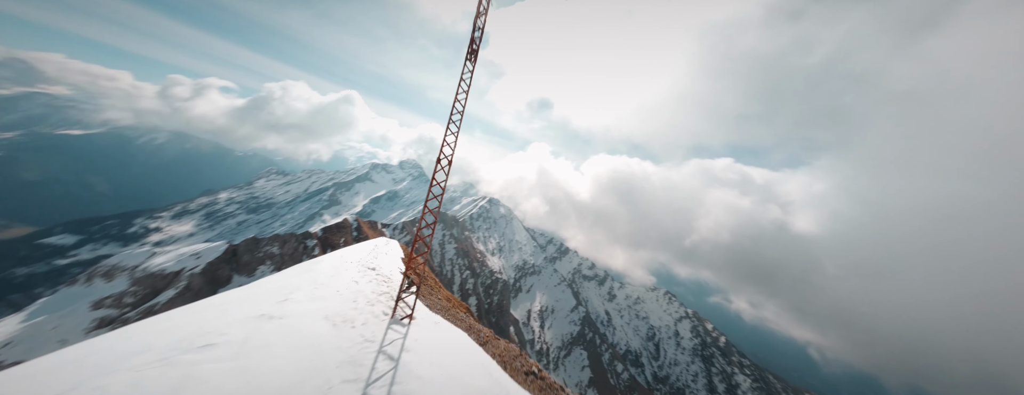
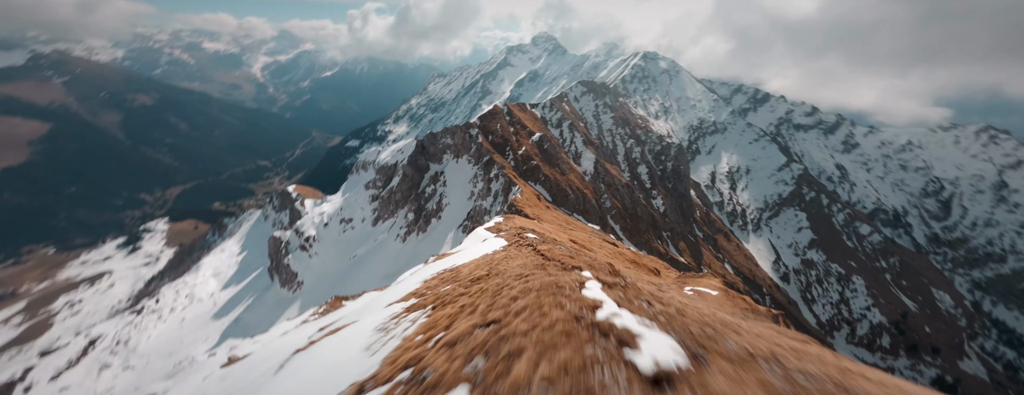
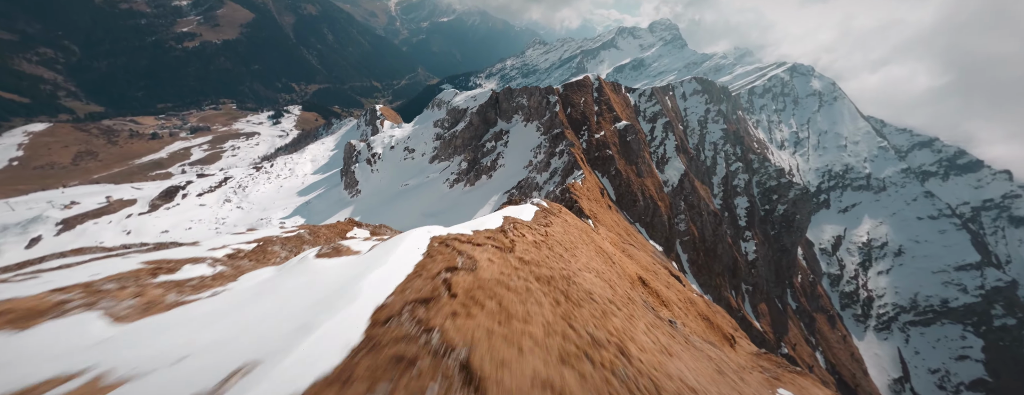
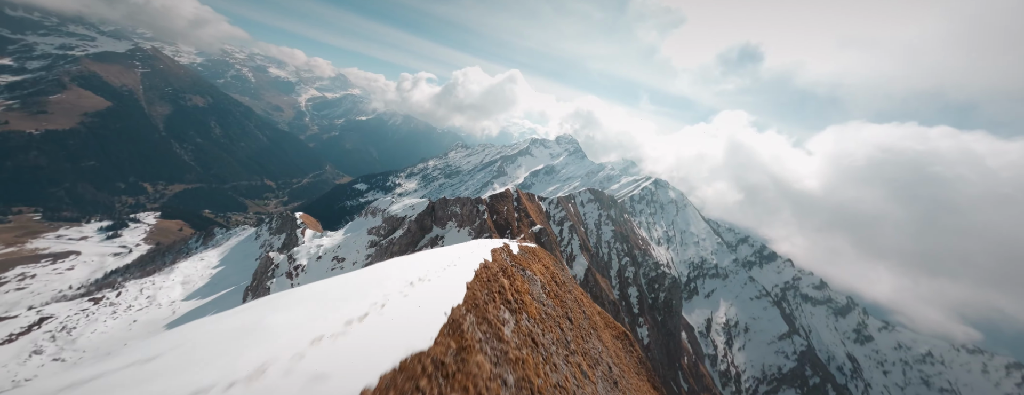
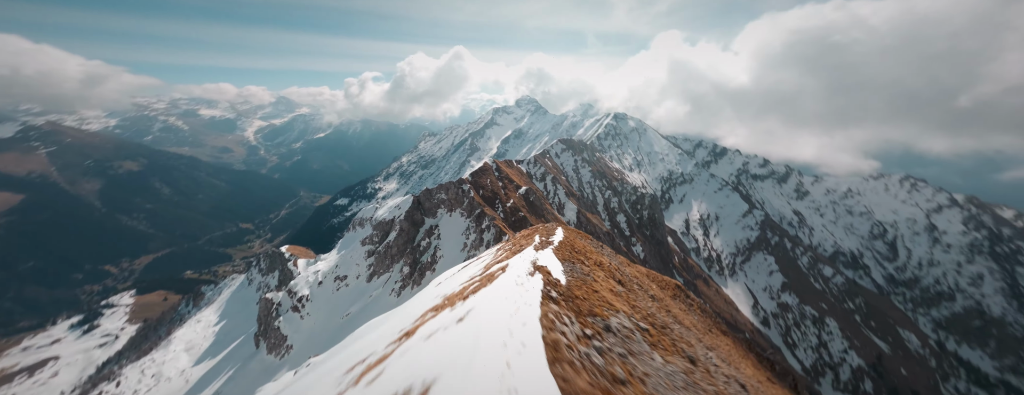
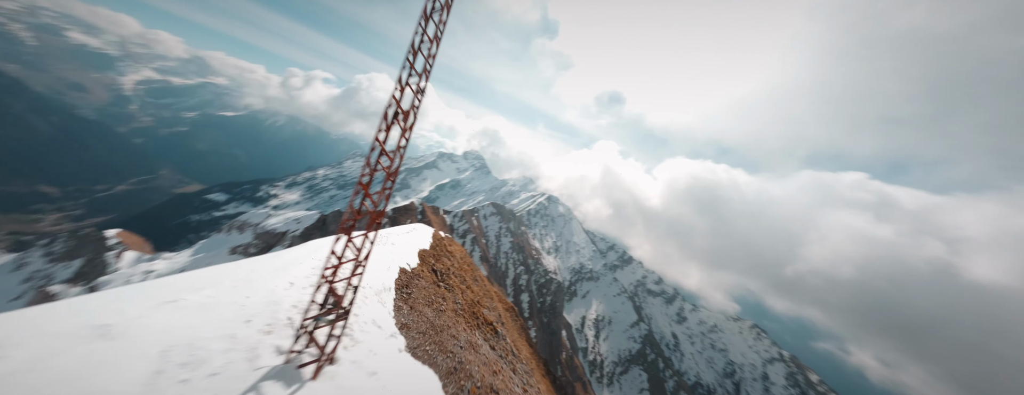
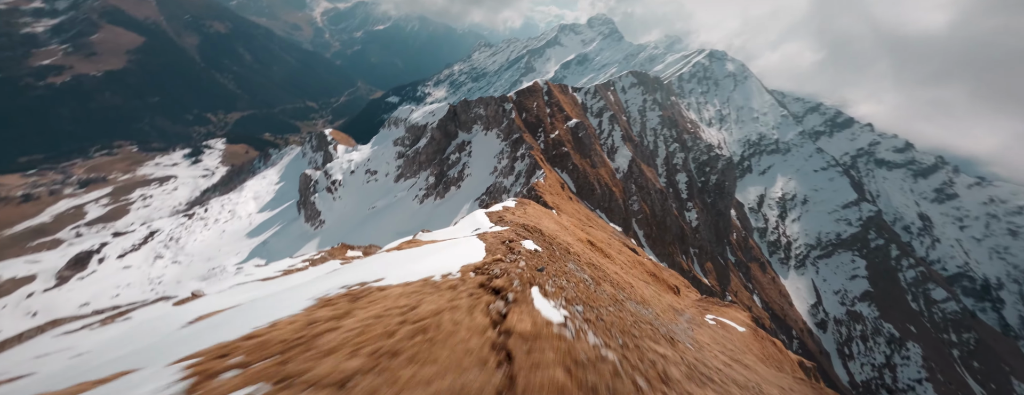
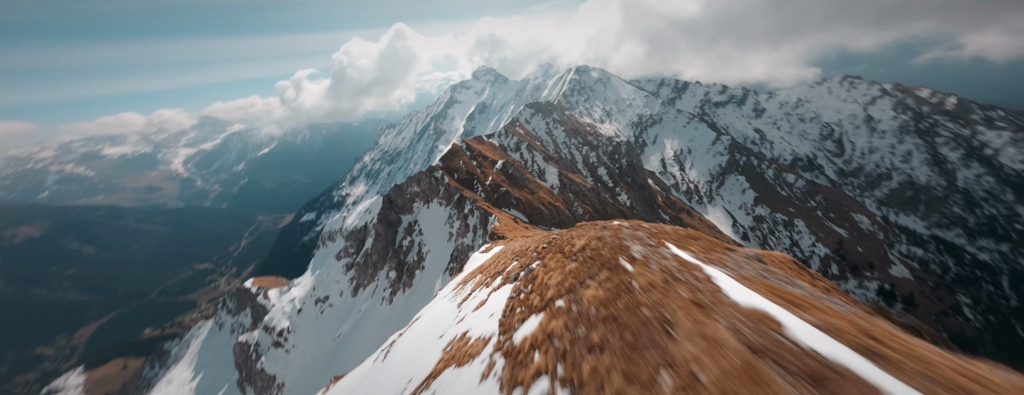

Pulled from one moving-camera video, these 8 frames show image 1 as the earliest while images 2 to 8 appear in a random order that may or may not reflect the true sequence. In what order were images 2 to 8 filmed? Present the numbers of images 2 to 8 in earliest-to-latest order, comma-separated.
6, 4, 5, 8, 2, 7, 3
